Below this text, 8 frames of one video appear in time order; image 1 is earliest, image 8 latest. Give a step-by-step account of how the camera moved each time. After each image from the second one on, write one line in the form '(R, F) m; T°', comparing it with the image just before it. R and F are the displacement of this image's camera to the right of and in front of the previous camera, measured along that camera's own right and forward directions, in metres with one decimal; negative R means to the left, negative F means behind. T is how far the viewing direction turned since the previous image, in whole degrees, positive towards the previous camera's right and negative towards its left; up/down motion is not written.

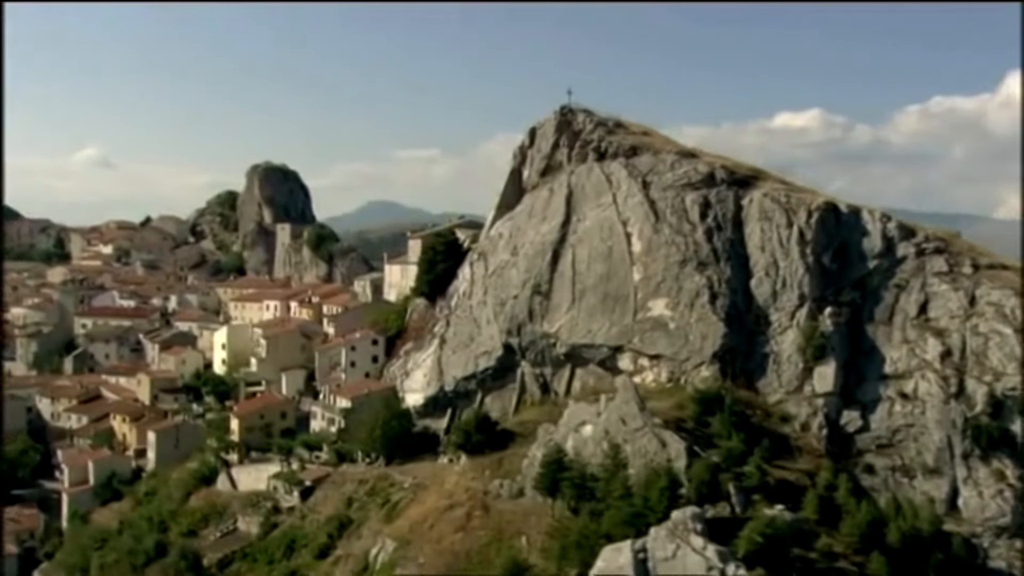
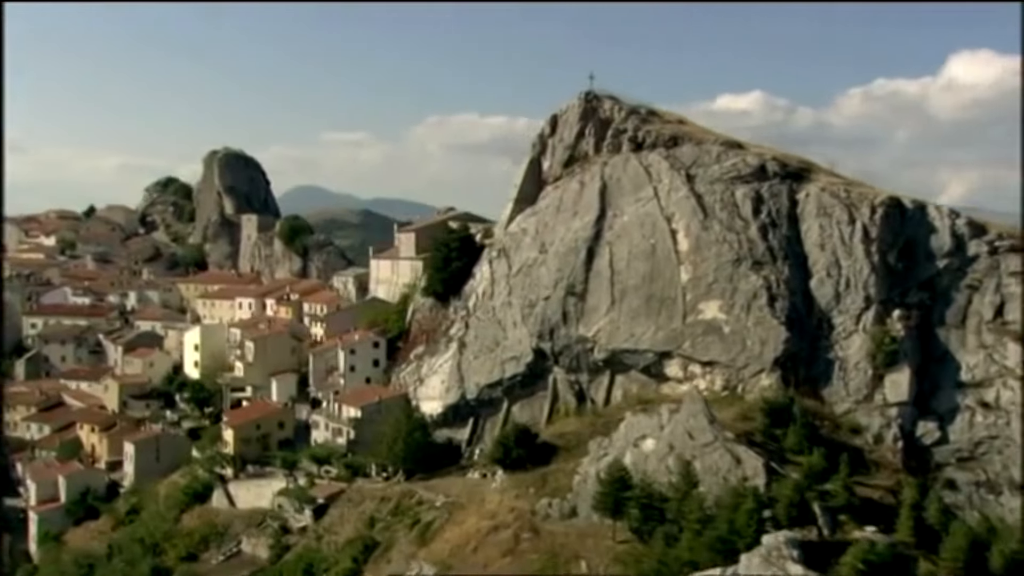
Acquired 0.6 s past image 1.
(-1.9, +2.1) m; +3°
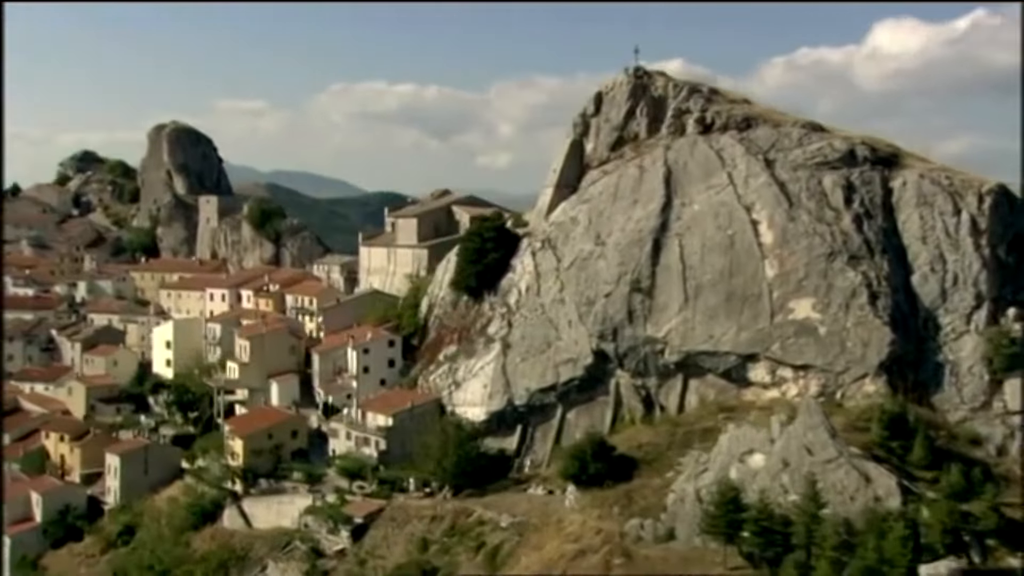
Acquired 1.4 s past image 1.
(-2.5, +2.5) m; +5°
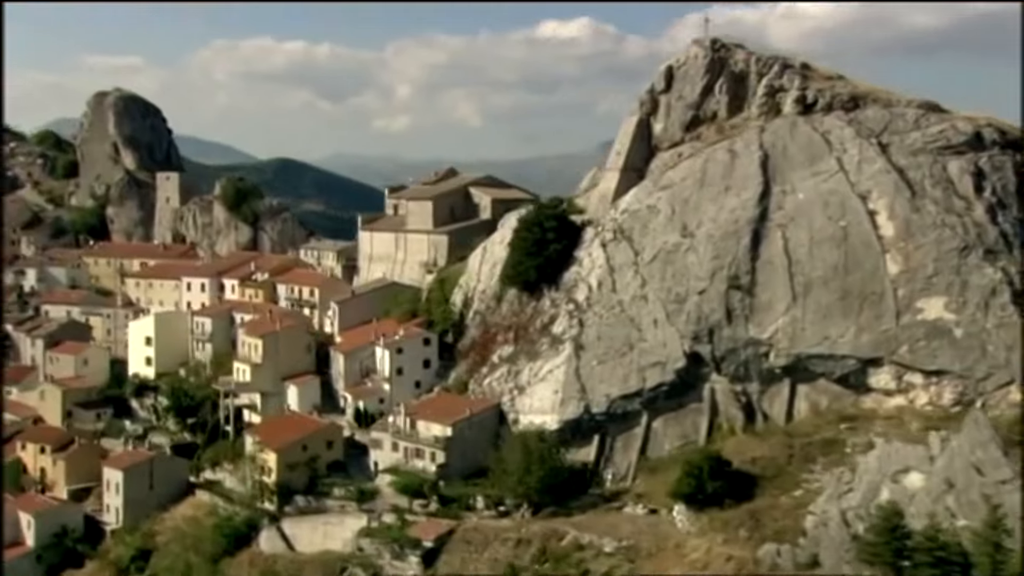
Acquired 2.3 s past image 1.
(-2.8, +2.5) m; +5°
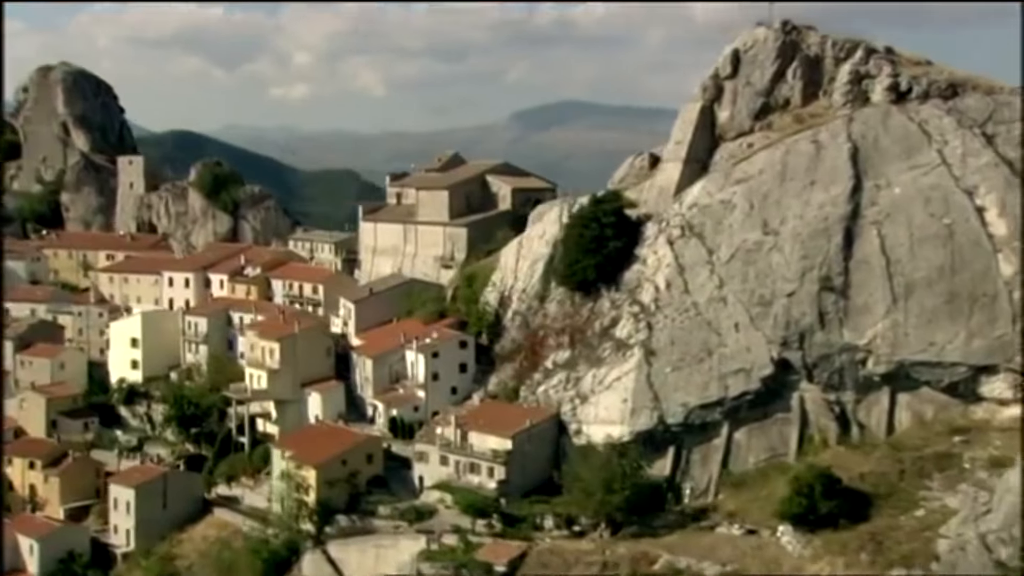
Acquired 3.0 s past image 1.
(-2.3, +1.8) m; +5°
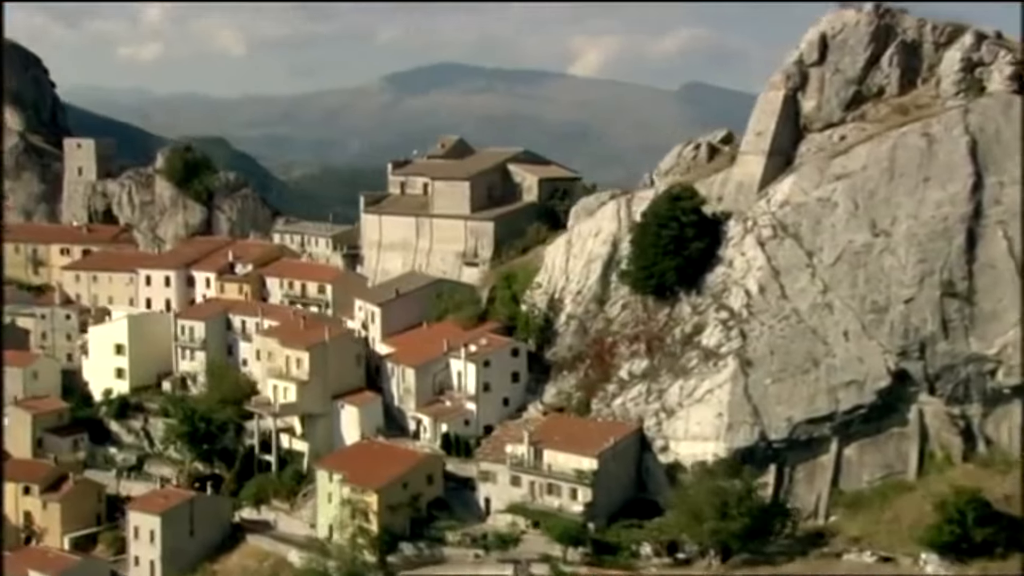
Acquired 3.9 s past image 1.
(-2.8, +1.9) m; +6°
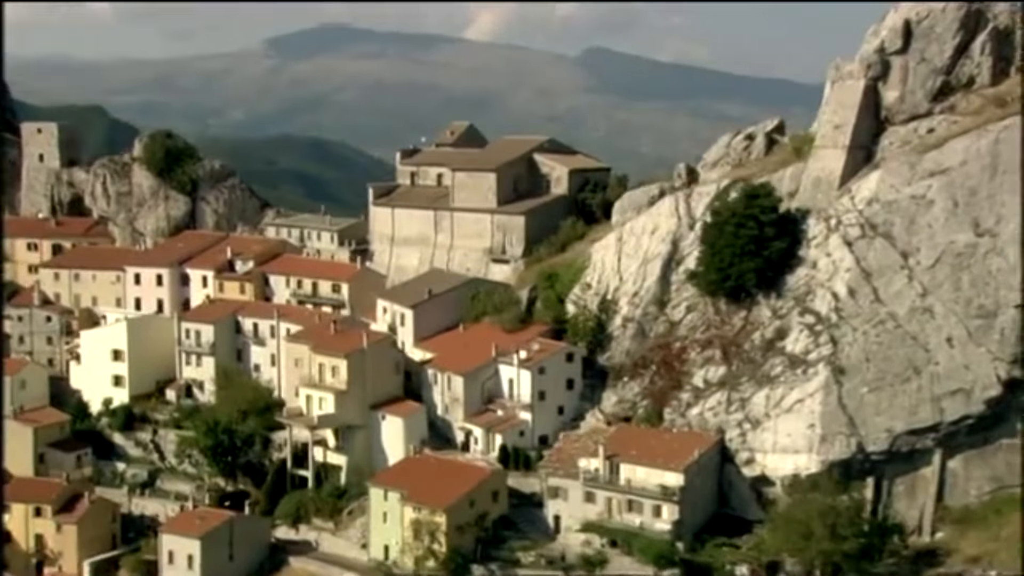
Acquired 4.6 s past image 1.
(-2.3, +1.4) m; +5°
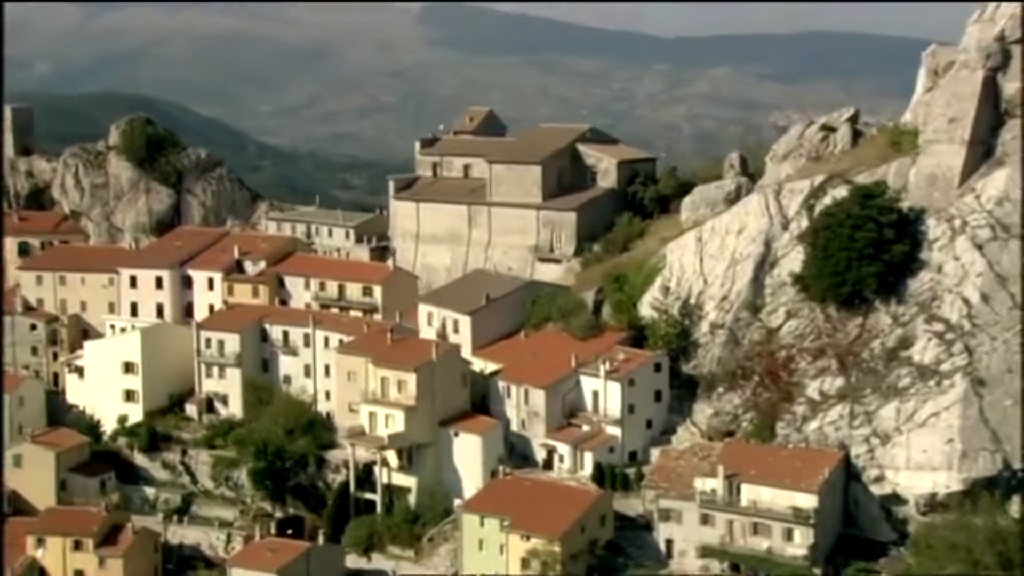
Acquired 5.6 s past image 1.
(-3.2, +1.7) m; +8°
